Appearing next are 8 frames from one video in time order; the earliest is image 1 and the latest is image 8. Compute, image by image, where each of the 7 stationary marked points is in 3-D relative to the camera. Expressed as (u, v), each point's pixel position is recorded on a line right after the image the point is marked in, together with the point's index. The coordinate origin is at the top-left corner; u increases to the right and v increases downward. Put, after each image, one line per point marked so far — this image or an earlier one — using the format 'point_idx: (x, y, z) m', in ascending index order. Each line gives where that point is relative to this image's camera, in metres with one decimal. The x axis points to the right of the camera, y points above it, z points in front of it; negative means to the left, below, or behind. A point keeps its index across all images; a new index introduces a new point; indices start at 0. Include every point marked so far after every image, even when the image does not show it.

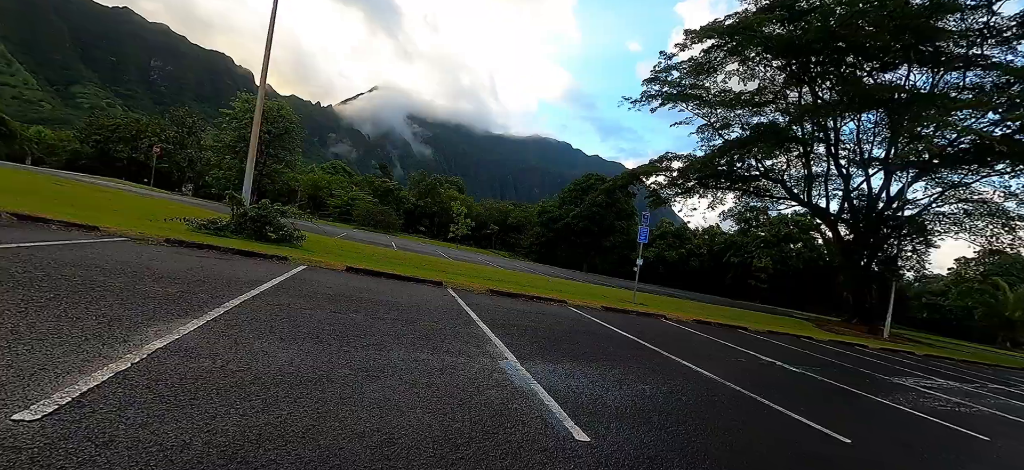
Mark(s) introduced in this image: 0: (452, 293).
0: (-1.3, -1.3, +8.7) m
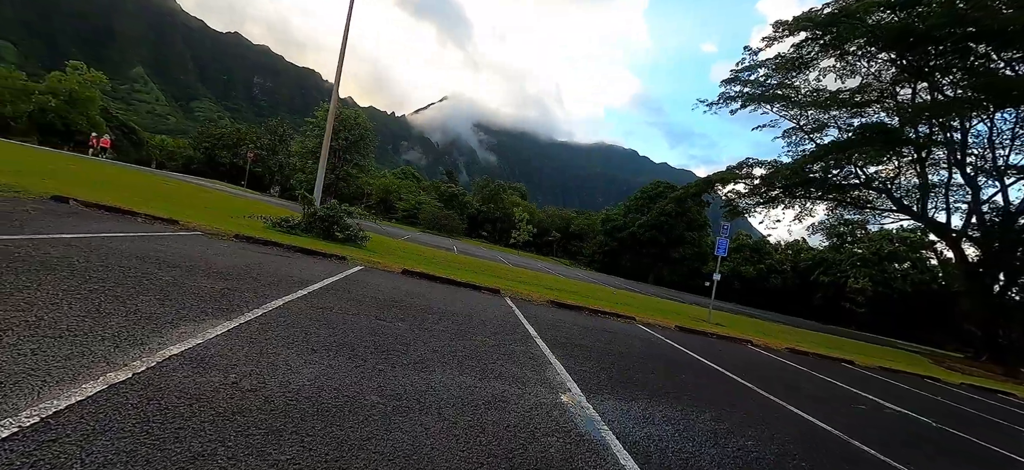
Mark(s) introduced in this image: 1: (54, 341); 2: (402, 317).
0: (-0.1, -1.4, +8.0) m
1: (-2.9, -0.7, +2.6) m
2: (-1.3, -1.0, +4.9) m
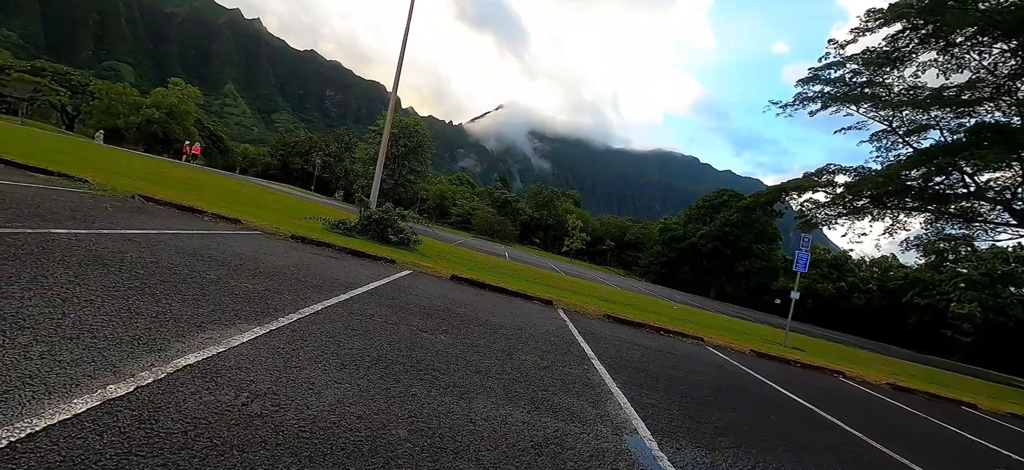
0: (+0.9, -1.5, +7.4) m
1: (-2.6, -0.6, +2.4) m
2: (-0.7, -1.1, +4.5) m
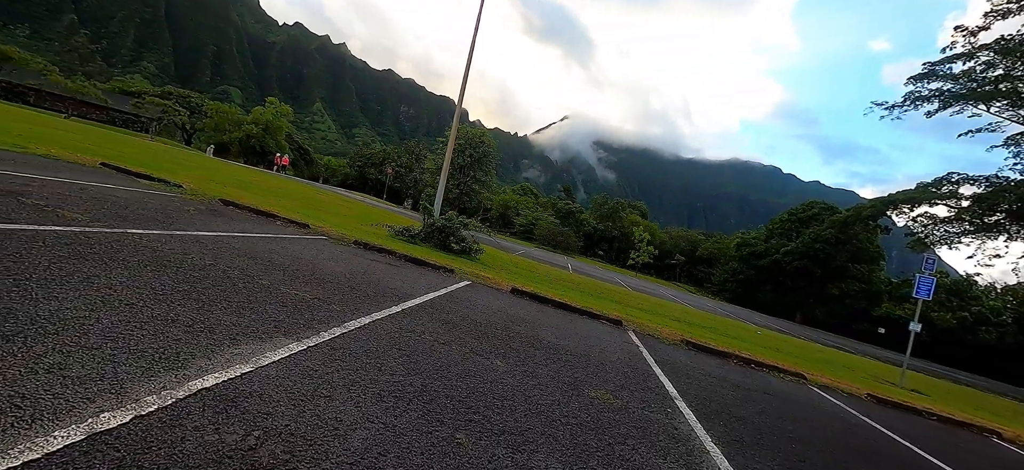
0: (+2.0, -1.7, +6.5) m
1: (-2.2, -0.6, +2.1) m
2: (-0.1, -1.2, +3.9) m
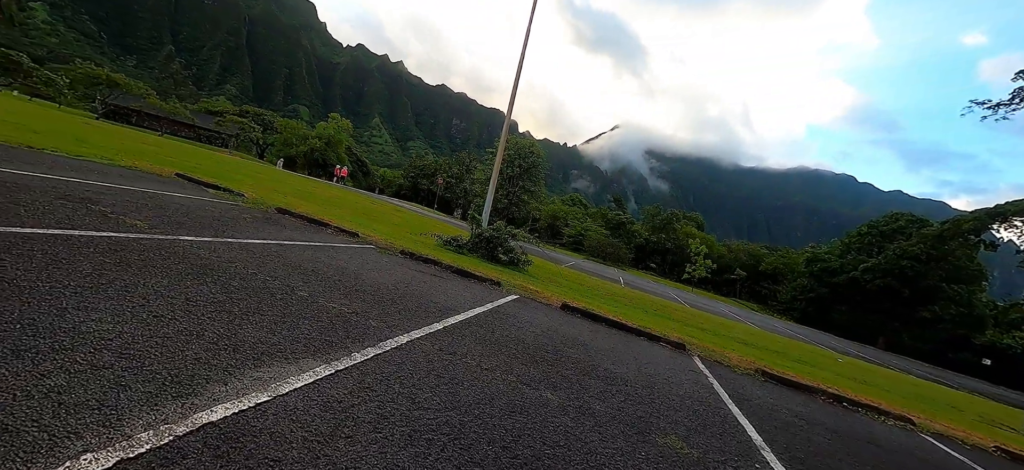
0: (+2.7, -1.9, +5.7) m
1: (-2.0, -0.7, +1.9) m
2: (+0.4, -1.3, +3.4) m
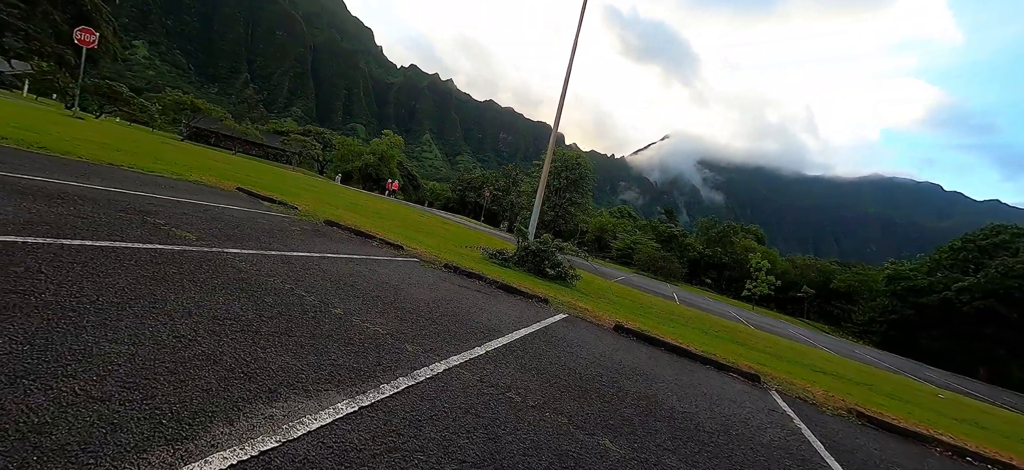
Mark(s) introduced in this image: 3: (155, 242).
0: (+3.3, -2.1, +4.9) m
1: (-1.8, -0.7, +1.7) m
2: (+0.7, -1.4, +2.9) m
3: (-3.6, -0.1, +4.1) m
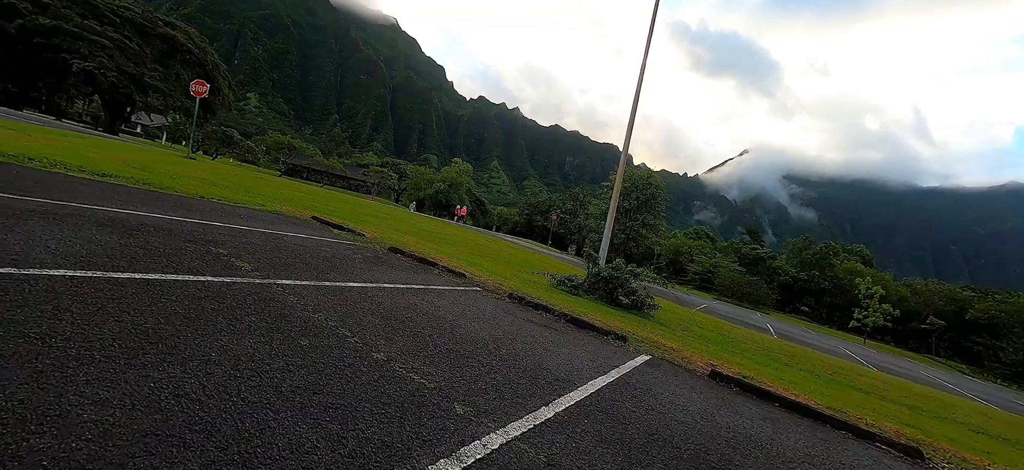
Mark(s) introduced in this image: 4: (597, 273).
0: (+4.0, -2.3, +3.5) m
1: (-1.5, -0.9, +1.2) m
2: (+1.1, -1.5, +2.0) m
3: (-3.0, -0.4, +3.9) m
4: (+2.4, -1.1, +11.1) m
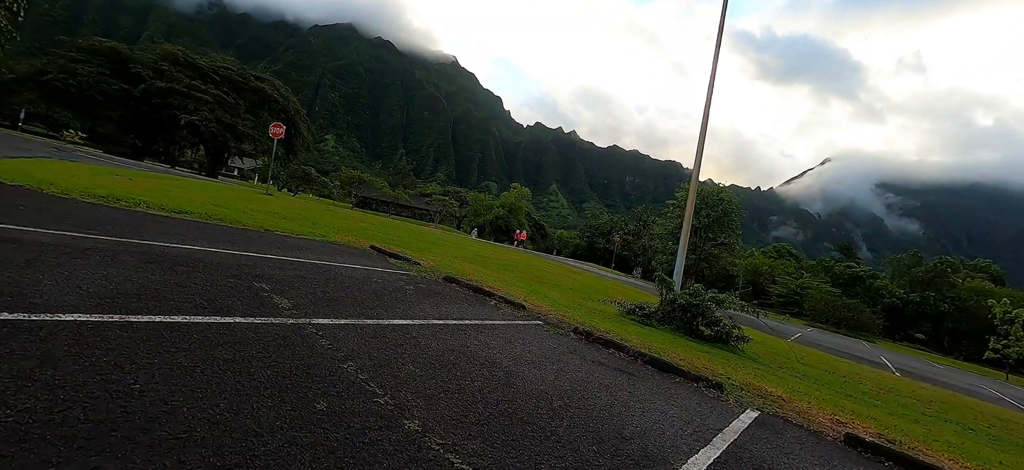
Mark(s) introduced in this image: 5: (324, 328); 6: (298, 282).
0: (+4.5, -2.4, +2.0) m
1: (-1.4, -1.0, +0.7) m
2: (+1.4, -1.6, +1.0) m
3: (-2.4, -0.7, +3.6) m
4: (+3.9, -1.6, +9.8) m
5: (-1.7, -0.9, +3.7) m
6: (-2.6, -0.6, +4.9) m
